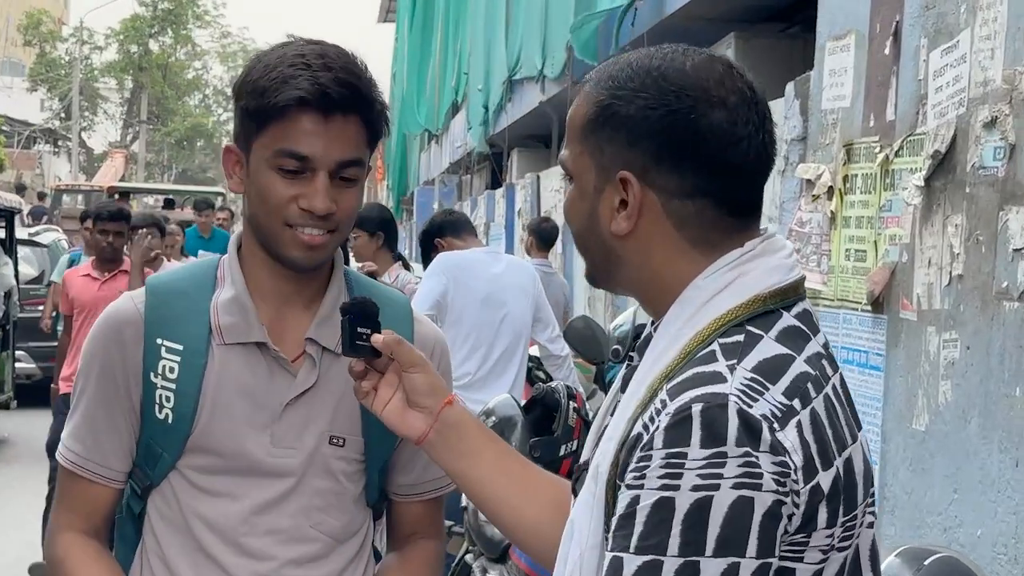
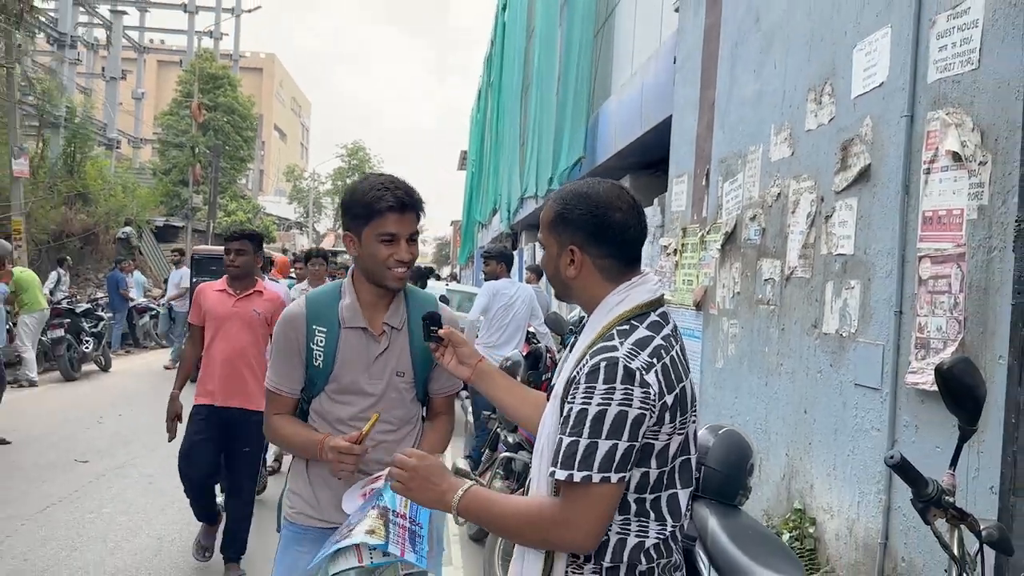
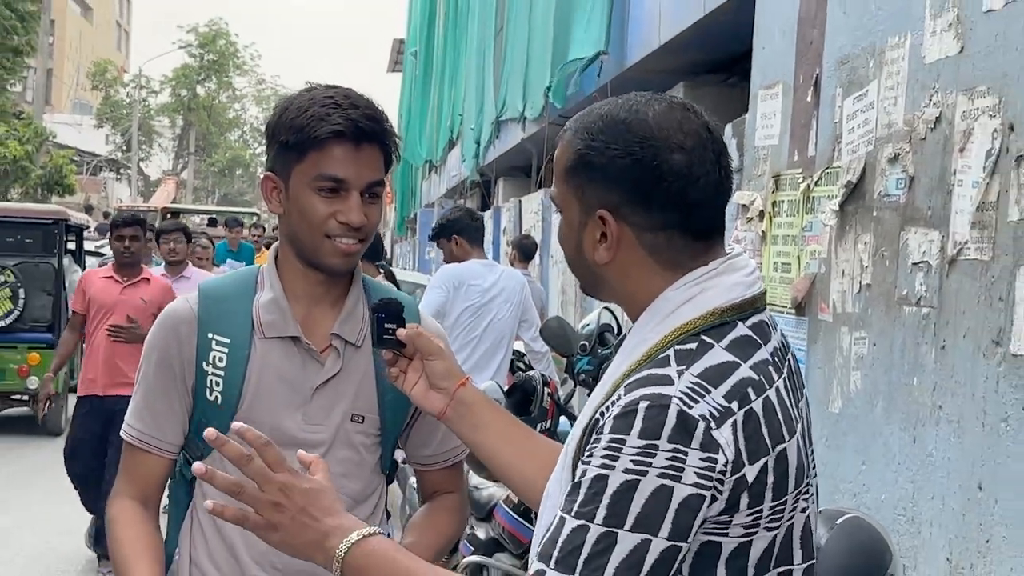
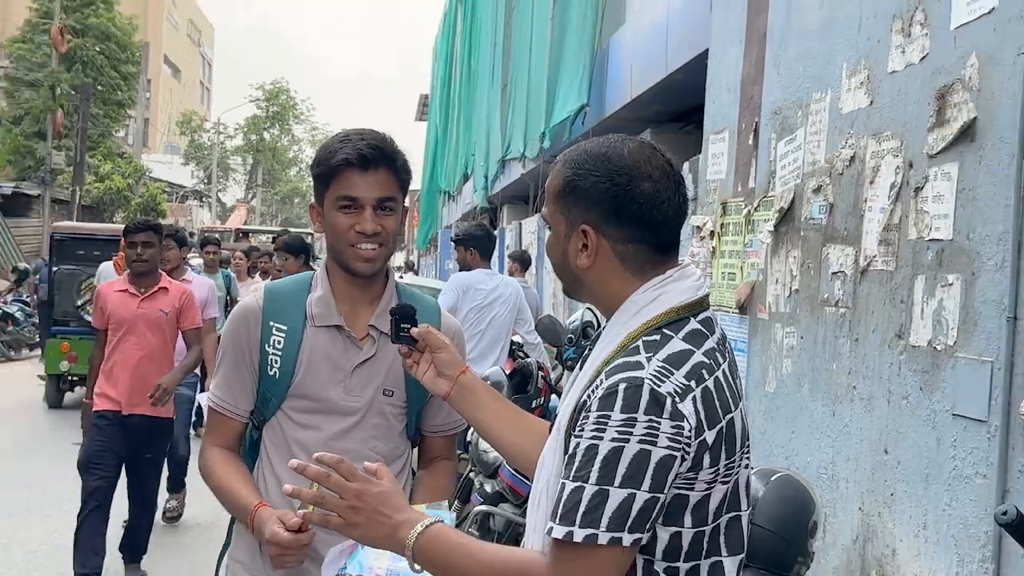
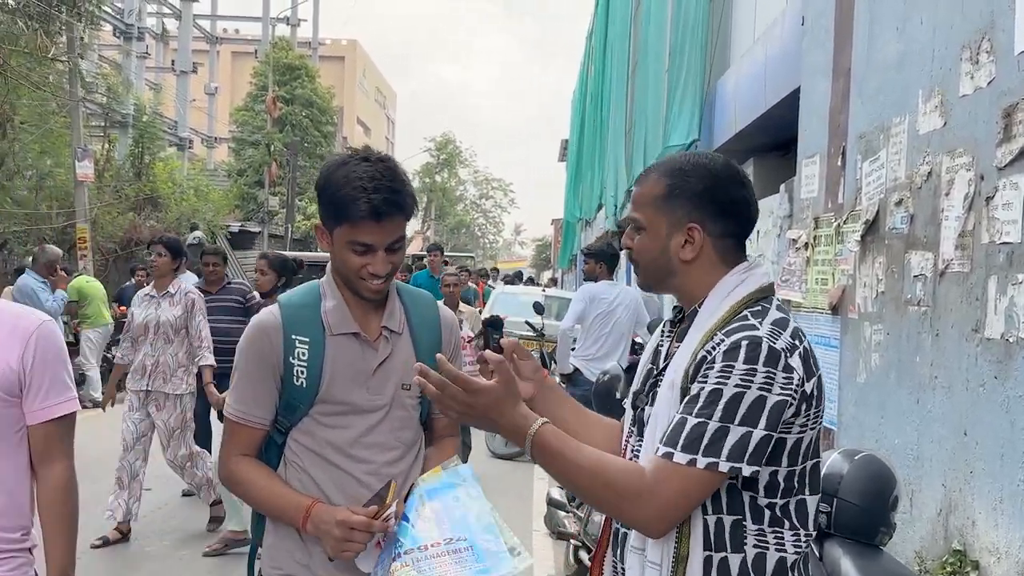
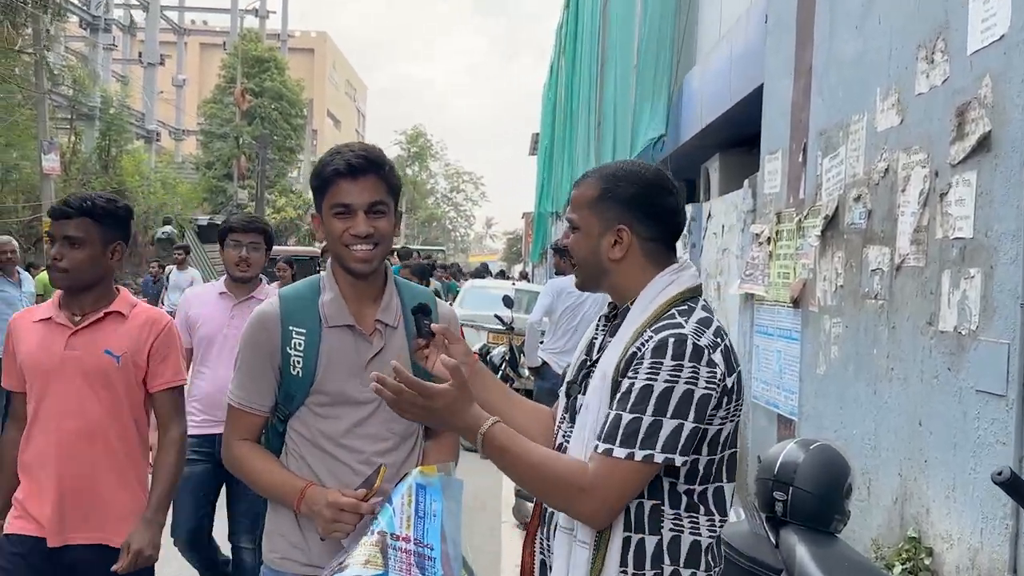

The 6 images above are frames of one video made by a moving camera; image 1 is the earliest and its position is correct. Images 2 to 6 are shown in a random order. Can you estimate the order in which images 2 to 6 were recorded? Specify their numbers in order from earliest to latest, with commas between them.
3, 4, 2, 6, 5
